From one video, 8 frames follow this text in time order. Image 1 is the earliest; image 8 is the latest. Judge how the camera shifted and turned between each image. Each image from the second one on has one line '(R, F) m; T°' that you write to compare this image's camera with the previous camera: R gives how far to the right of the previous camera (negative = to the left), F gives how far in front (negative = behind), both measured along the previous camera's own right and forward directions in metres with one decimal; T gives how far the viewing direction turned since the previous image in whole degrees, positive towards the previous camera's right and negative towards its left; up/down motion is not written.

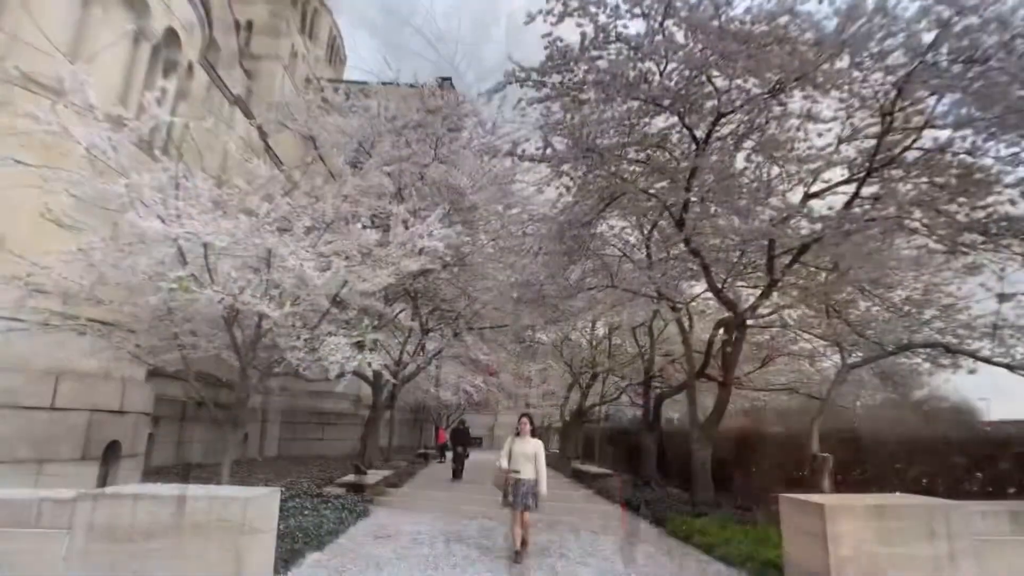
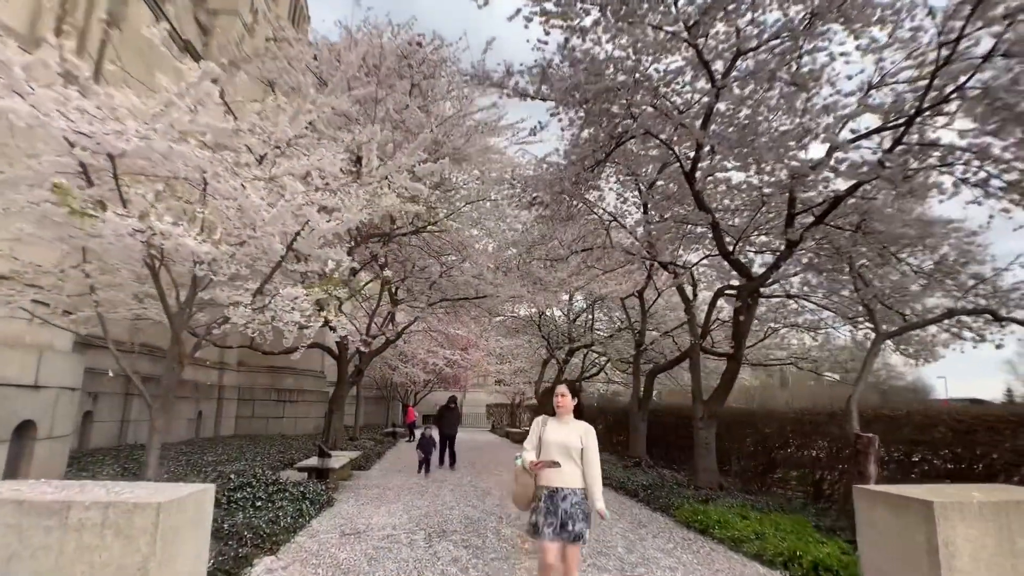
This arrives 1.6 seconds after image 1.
(-0.3, +1.1) m; +3°
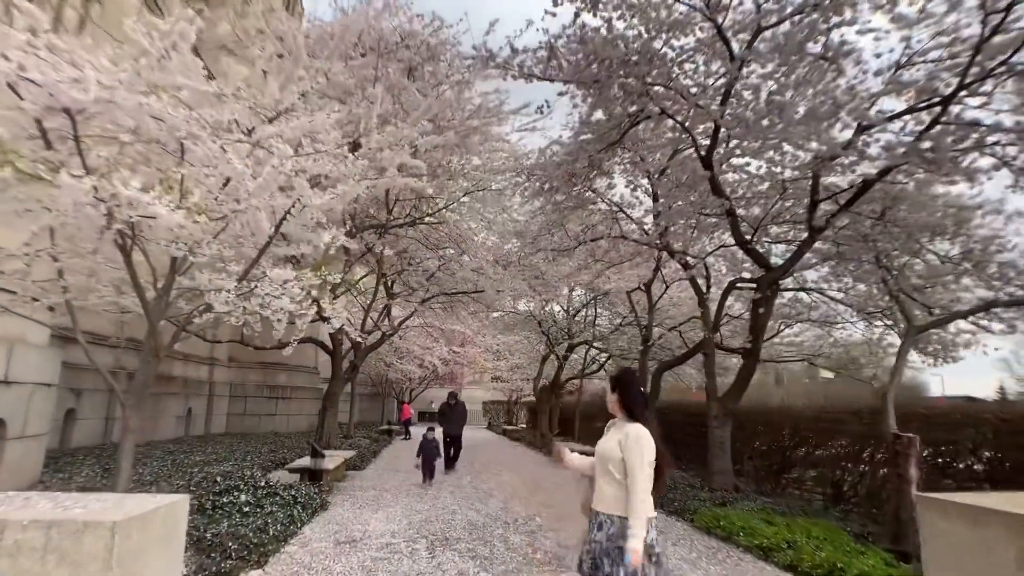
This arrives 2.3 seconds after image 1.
(-0.1, +0.5) m; 0°
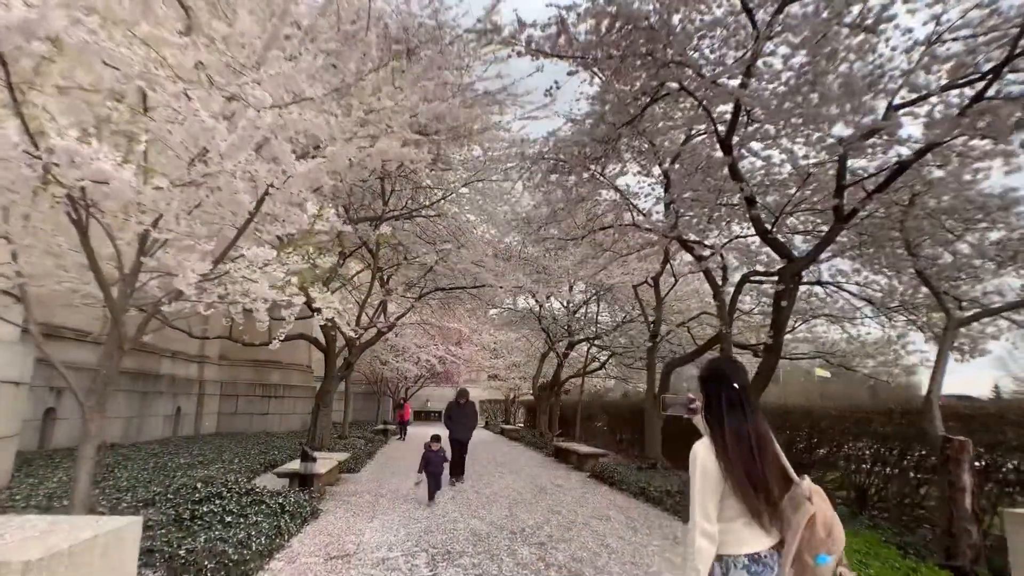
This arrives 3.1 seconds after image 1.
(-0.1, +0.5) m; 0°
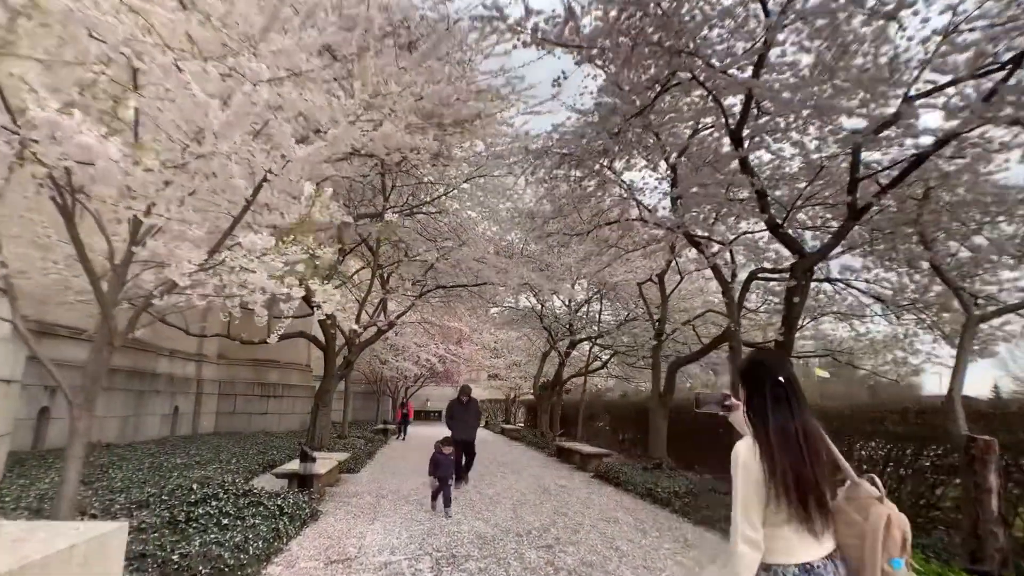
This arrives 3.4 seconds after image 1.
(-0.1, +0.2) m; 0°
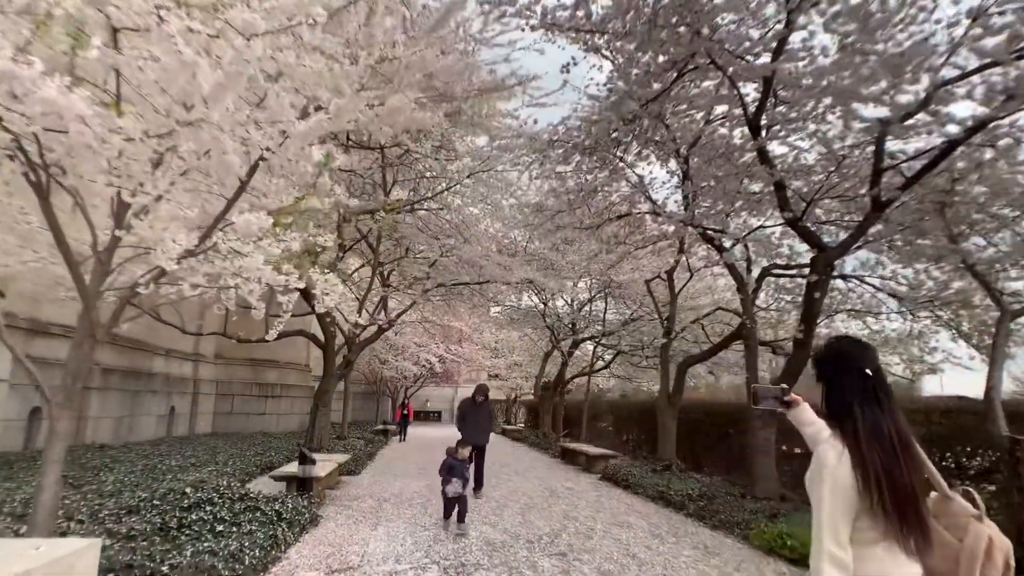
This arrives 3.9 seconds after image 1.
(-0.1, +0.3) m; 0°
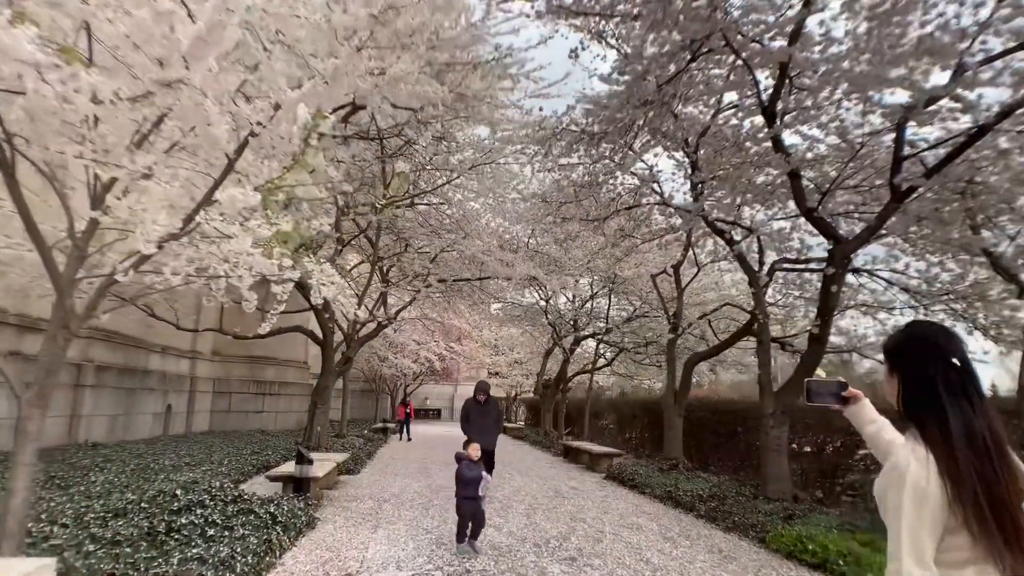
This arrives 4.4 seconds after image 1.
(-0.1, +0.2) m; 0°
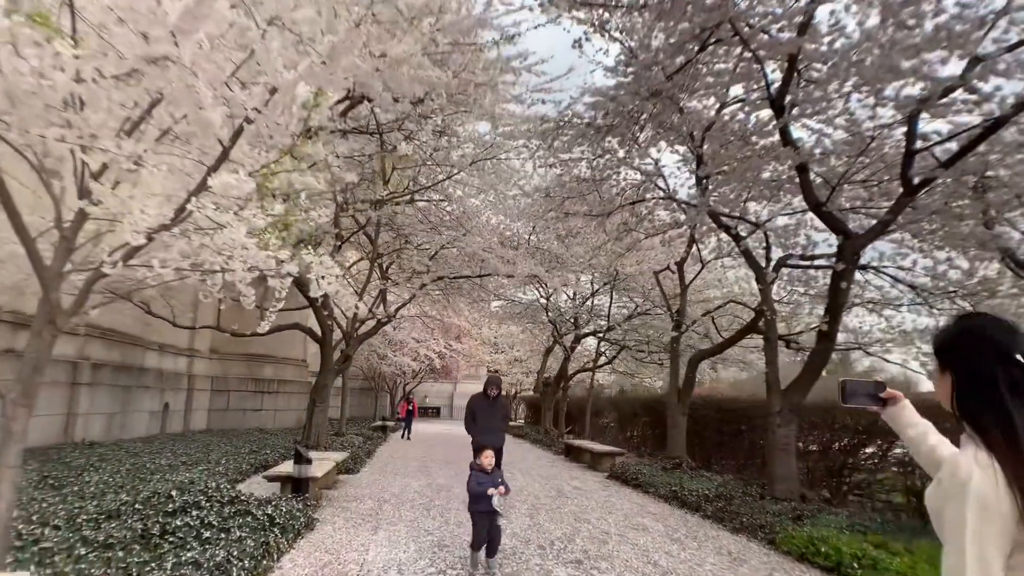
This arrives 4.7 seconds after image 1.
(0.0, +0.1) m; 0°
